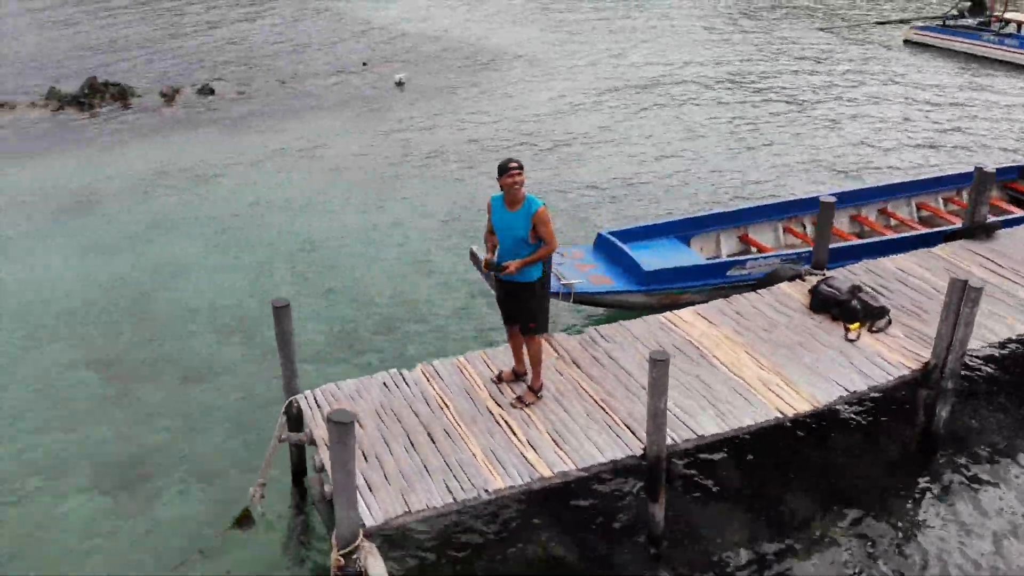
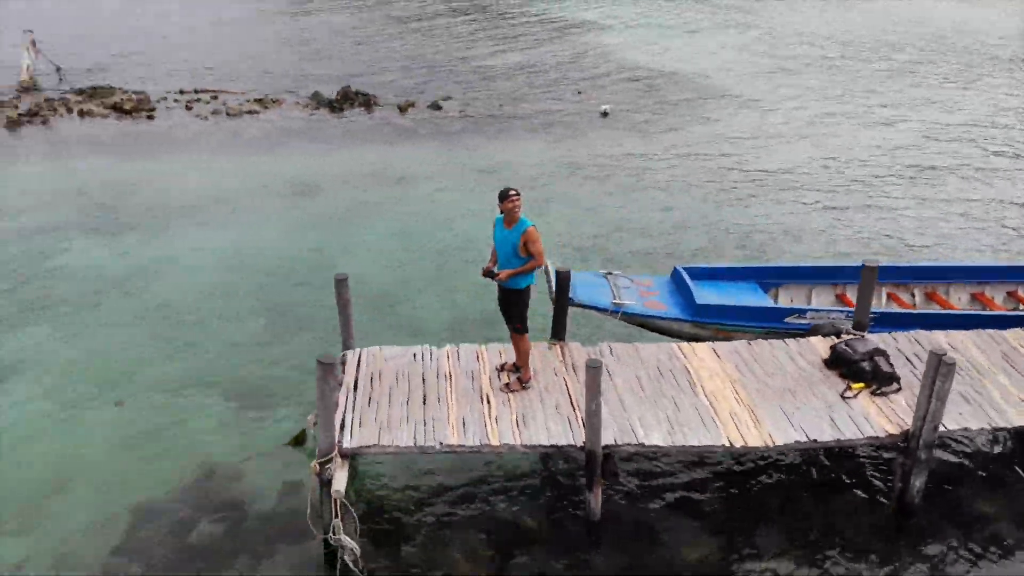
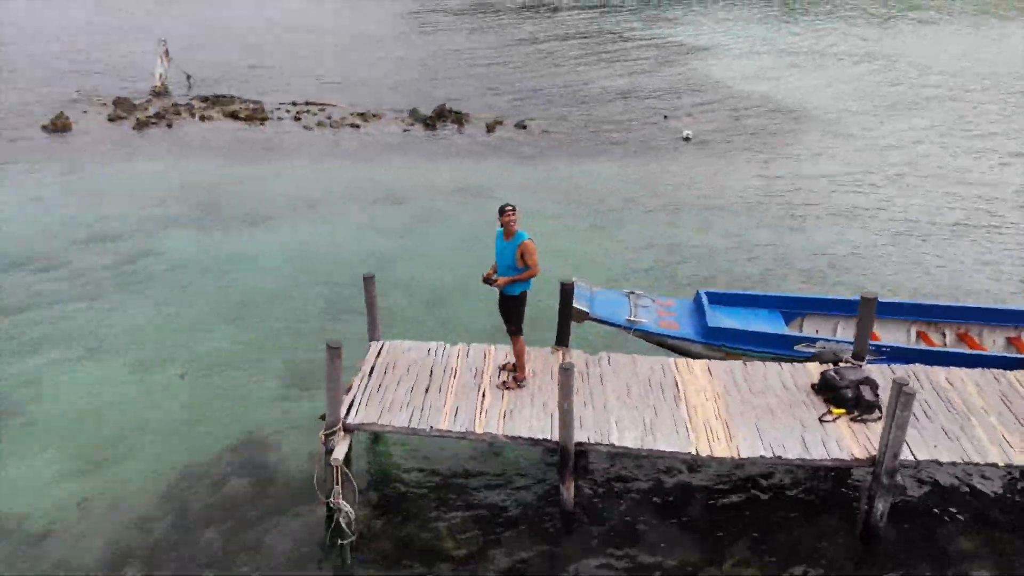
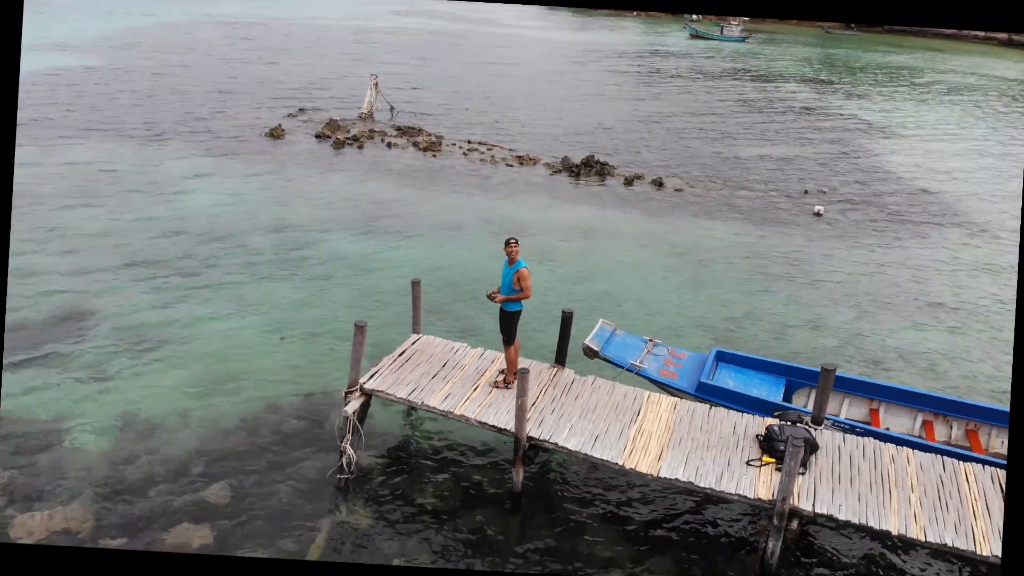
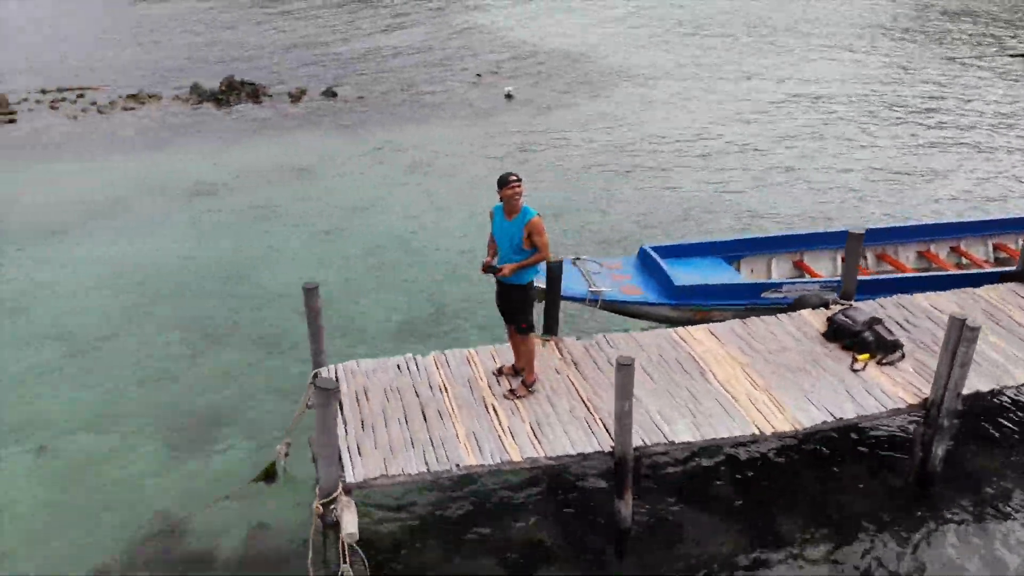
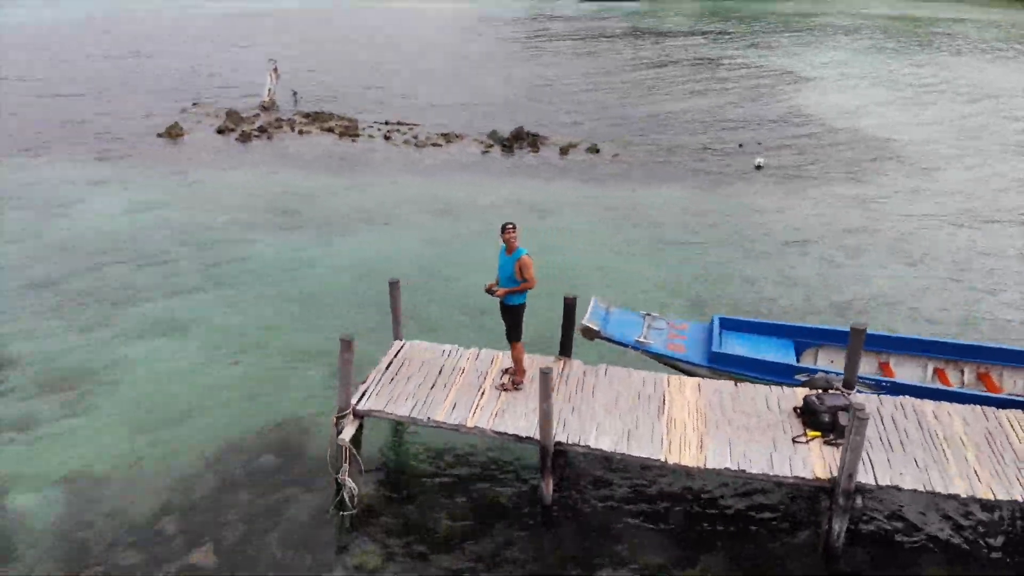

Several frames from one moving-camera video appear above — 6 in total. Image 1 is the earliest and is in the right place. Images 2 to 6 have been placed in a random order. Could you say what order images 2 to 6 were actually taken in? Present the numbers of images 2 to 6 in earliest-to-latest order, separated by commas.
5, 2, 3, 6, 4
